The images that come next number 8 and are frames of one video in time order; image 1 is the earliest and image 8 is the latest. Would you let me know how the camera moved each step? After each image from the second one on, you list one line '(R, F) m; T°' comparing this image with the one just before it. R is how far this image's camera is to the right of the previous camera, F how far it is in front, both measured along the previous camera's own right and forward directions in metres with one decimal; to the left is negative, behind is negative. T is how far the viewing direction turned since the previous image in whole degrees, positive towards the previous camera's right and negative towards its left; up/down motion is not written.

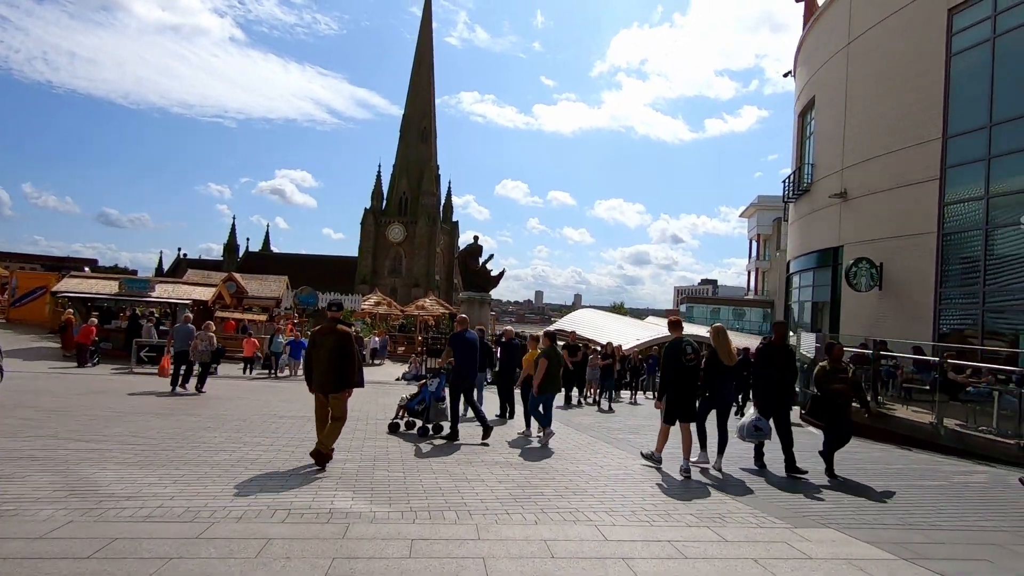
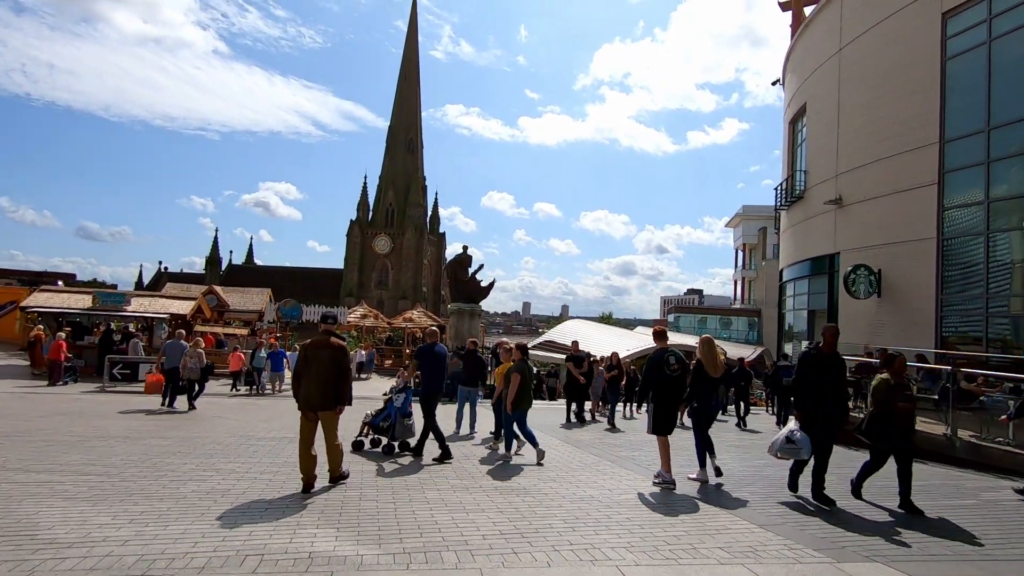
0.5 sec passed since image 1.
(-0.1, +0.5) m; +1°
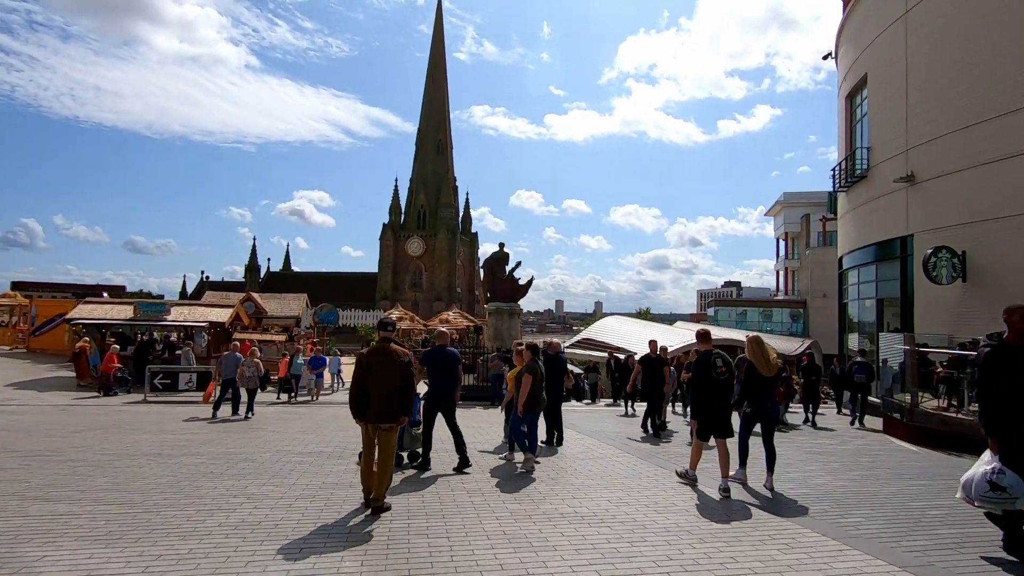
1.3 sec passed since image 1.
(-0.2, +0.8) m; -3°
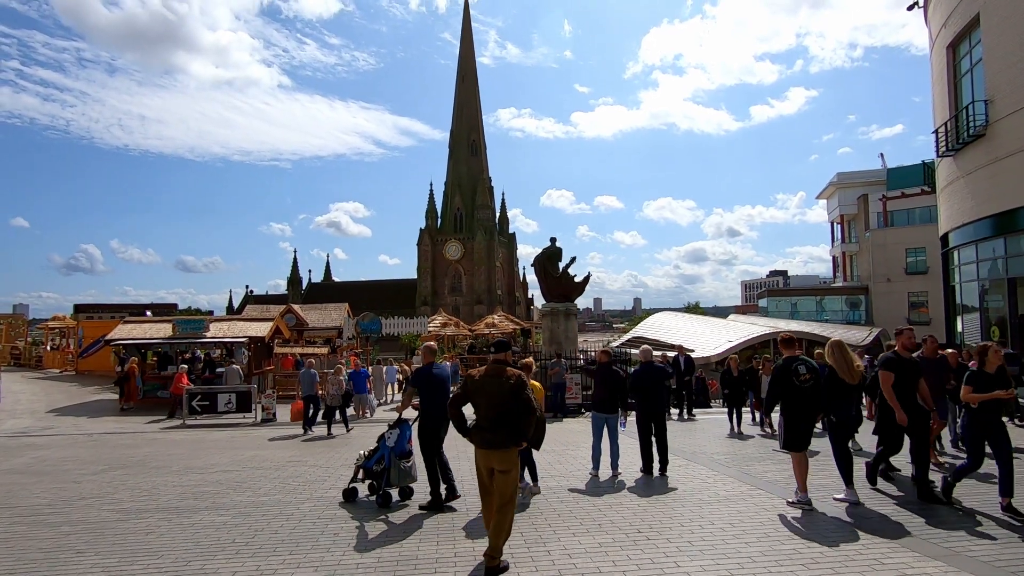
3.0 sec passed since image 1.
(-0.6, +1.9) m; -3°
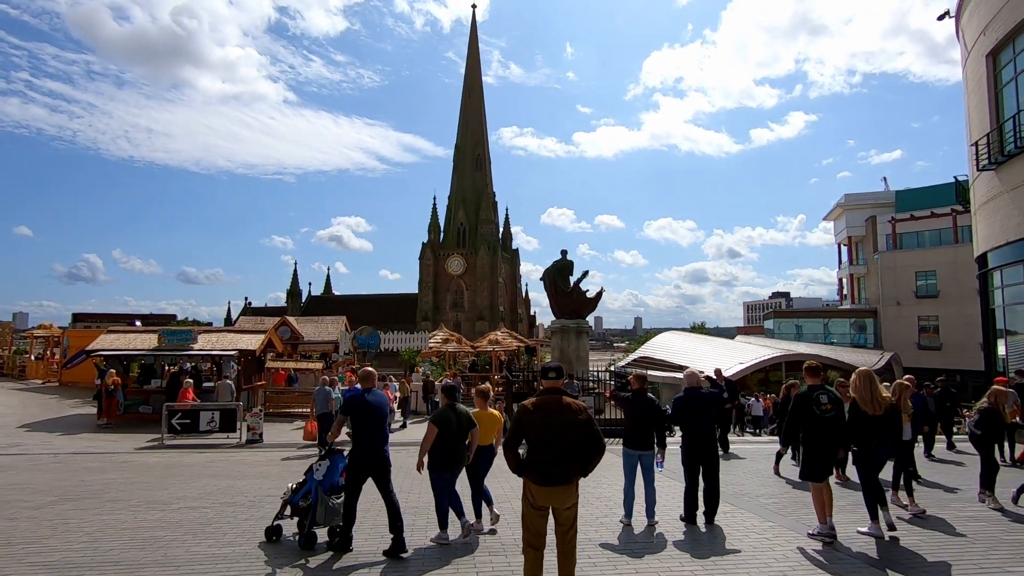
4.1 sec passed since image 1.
(-0.2, +1.4) m; 0°
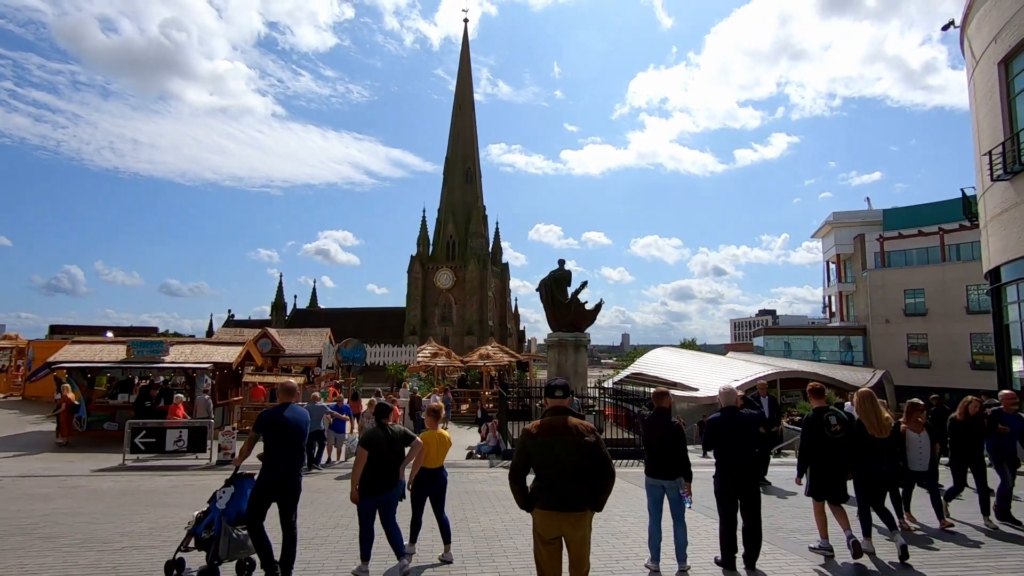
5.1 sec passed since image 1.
(-0.2, +1.2) m; +1°
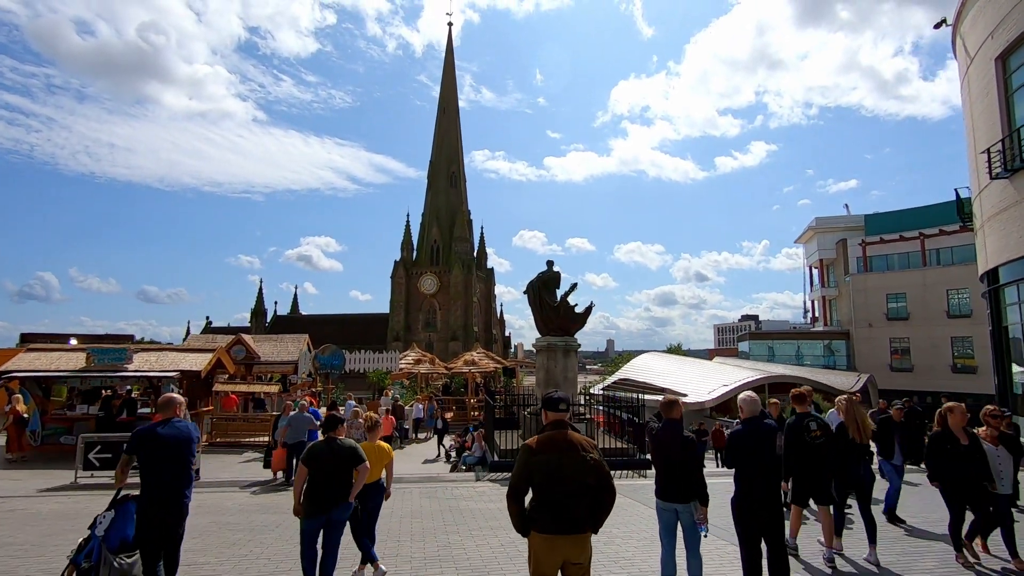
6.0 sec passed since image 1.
(0.0, +0.9) m; +1°
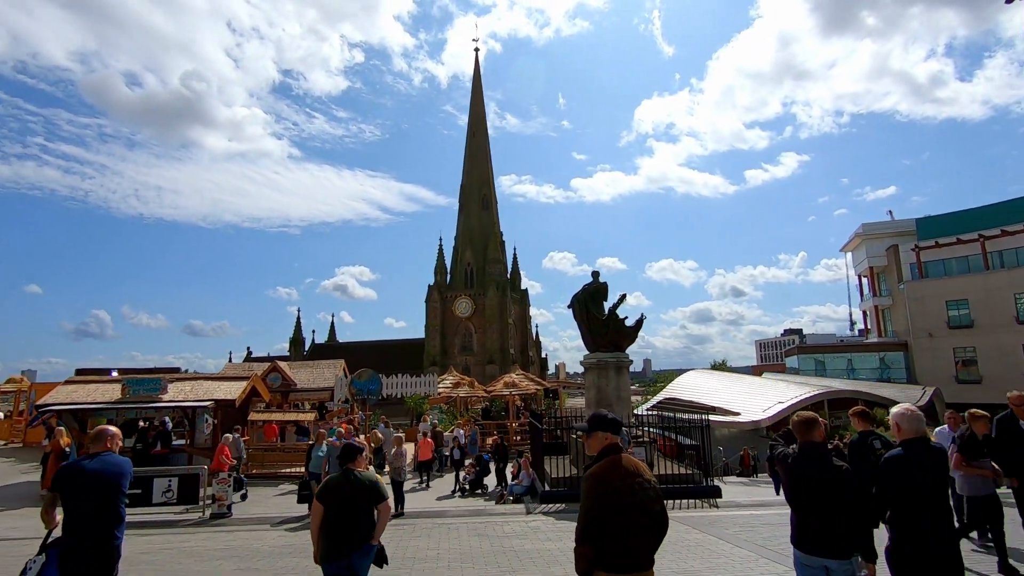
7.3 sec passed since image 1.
(-0.3, +1.3) m; -3°
